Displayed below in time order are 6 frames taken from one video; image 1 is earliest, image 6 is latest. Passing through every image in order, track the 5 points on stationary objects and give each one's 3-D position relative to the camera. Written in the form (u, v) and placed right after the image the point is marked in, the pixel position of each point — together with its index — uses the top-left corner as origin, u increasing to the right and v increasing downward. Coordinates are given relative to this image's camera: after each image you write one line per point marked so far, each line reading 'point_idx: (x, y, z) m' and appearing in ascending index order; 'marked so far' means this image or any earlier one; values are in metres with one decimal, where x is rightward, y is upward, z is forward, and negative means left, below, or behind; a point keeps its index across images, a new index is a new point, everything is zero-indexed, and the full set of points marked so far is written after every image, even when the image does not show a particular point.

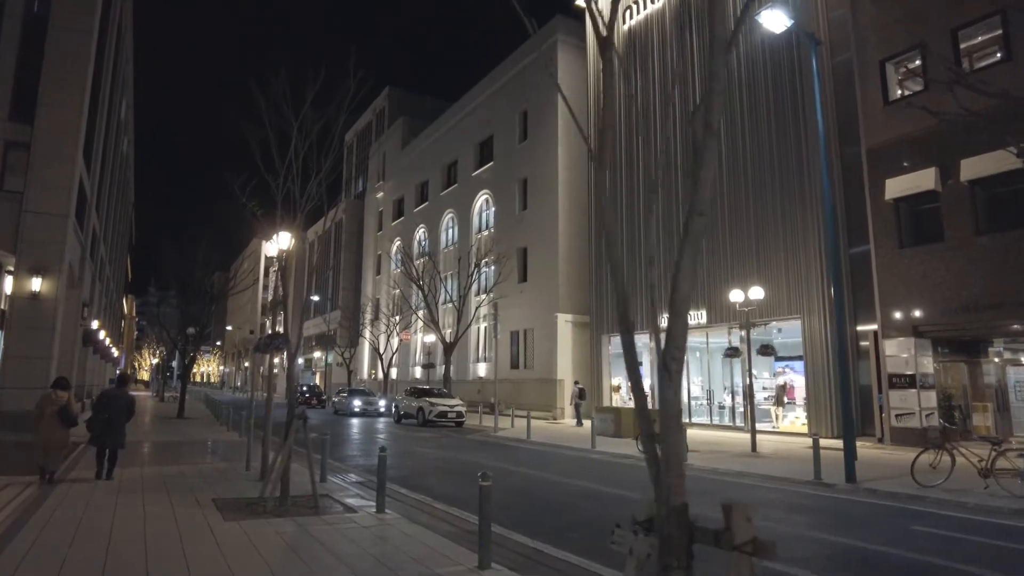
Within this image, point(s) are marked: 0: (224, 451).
0: (-8.0, -4.6, +18.7) m
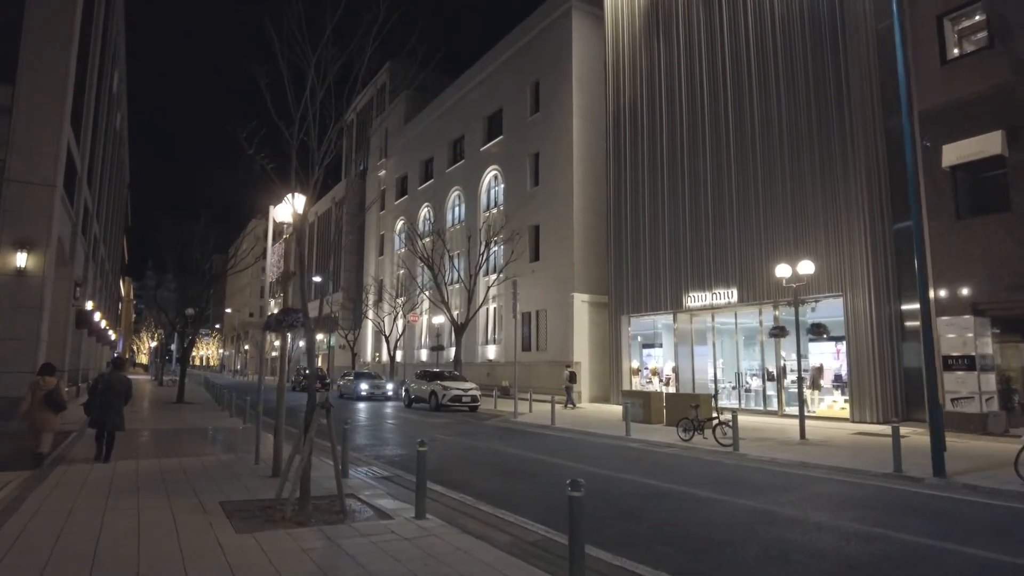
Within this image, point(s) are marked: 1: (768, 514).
0: (-7.3, -4.0, +17.3) m
1: (+3.2, -2.9, +8.4) m
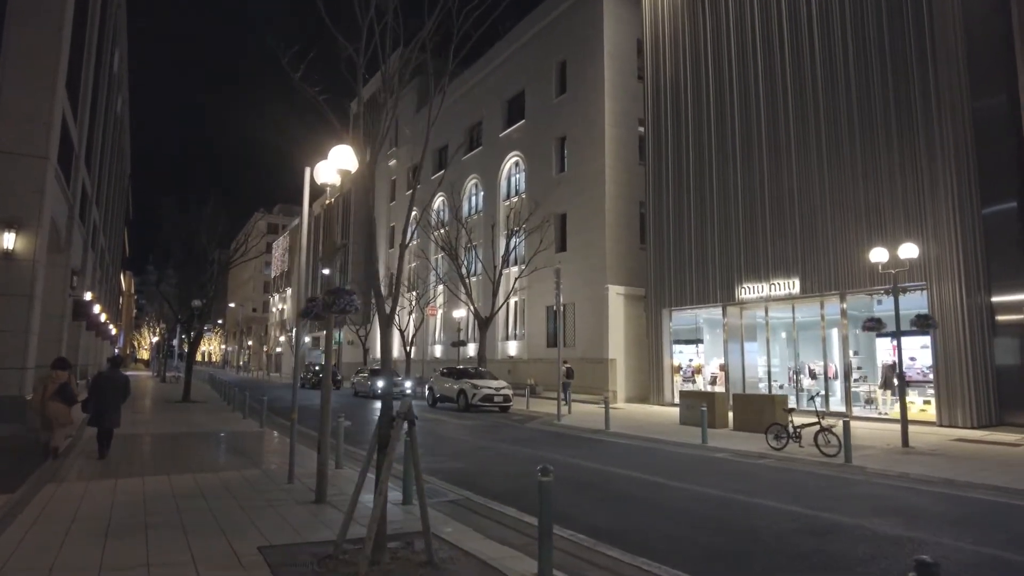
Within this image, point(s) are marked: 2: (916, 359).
0: (-6.0, -3.6, +15.1) m
1: (+4.5, -2.6, +6.3) m
2: (+12.2, -2.2, +20.4) m
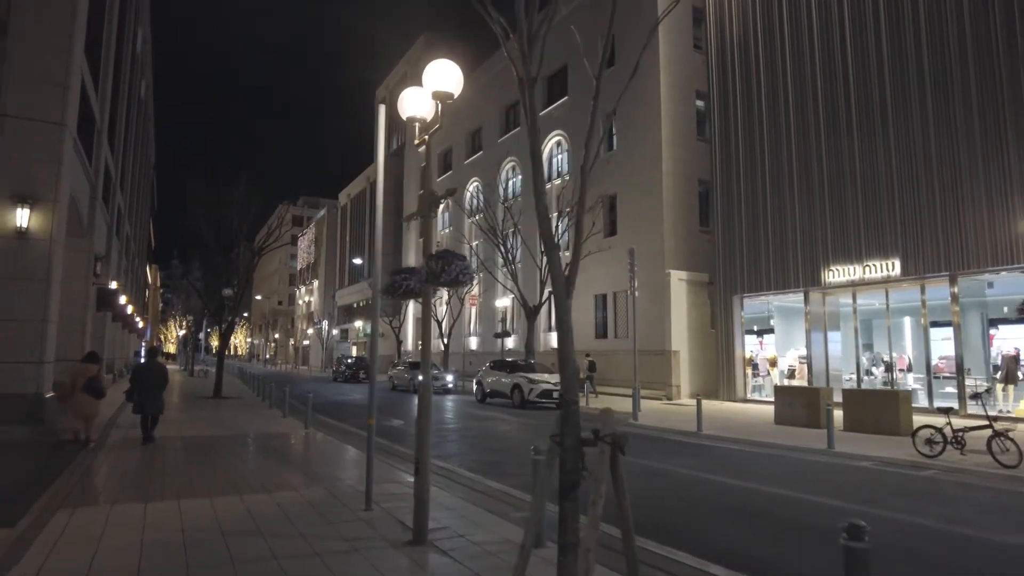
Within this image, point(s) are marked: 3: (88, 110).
0: (-4.3, -3.3, +13.1) m
1: (+6.0, -2.3, +3.9) m
2: (+14.1, -1.6, +17.8) m
3: (-12.5, +5.2, +19.5) m
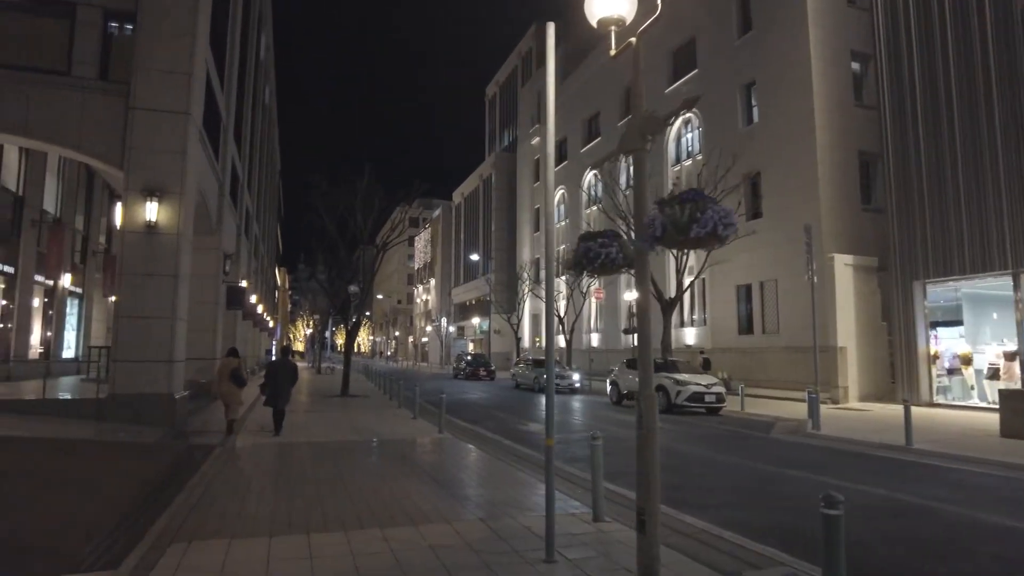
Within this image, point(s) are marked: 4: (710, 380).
0: (-1.4, -3.1, +11.6) m
1: (+7.2, -1.9, +0.9) m
2: (+17.4, -1.1, +13.2) m
3: (-8.6, +5.3, +19.2) m
4: (+5.8, -2.7, +19.8) m
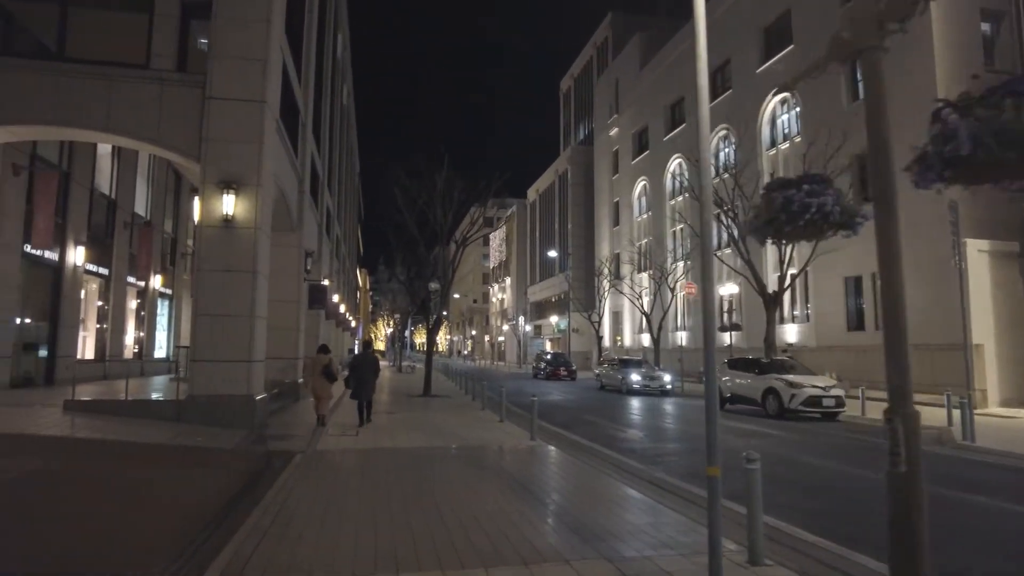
0: (+0.2, -2.9, +10.4) m
1: (+7.6, -1.7, -1.2) m
2: (+19.1, -0.7, +9.9) m
3: (-6.2, +5.4, +18.7) m
4: (+8.3, -2.5, +17.7) m
